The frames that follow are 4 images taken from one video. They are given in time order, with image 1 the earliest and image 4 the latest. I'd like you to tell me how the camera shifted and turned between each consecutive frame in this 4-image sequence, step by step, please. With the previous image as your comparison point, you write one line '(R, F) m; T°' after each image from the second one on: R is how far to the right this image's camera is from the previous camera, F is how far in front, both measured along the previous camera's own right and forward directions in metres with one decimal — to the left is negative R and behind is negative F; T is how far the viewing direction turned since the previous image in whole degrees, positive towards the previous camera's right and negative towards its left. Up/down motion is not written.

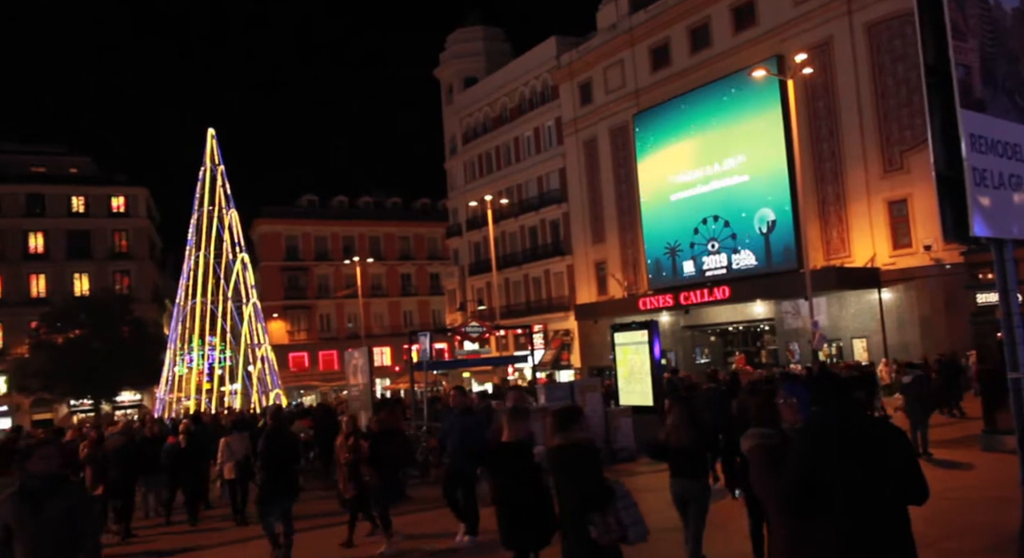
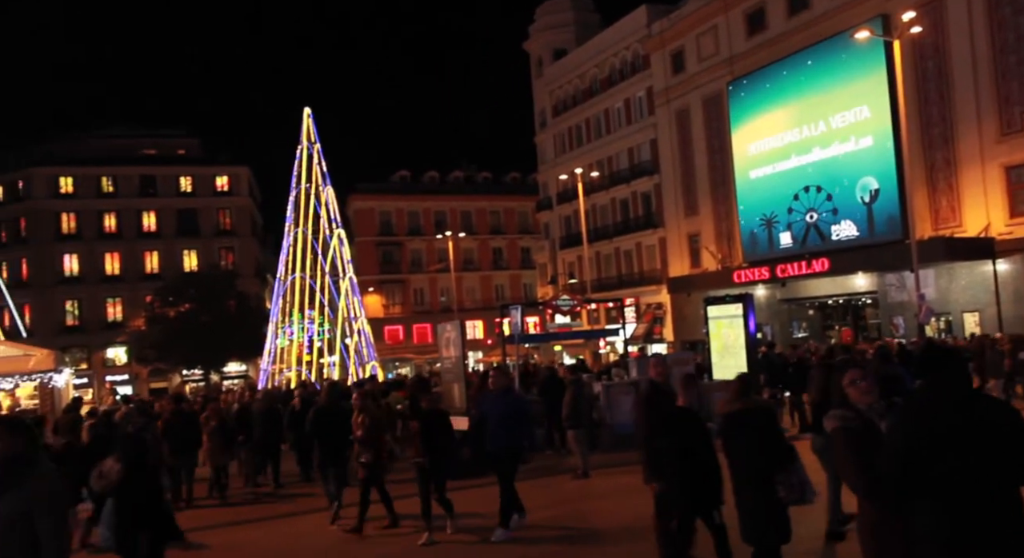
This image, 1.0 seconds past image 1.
(0.0, +0.4) m; -4°
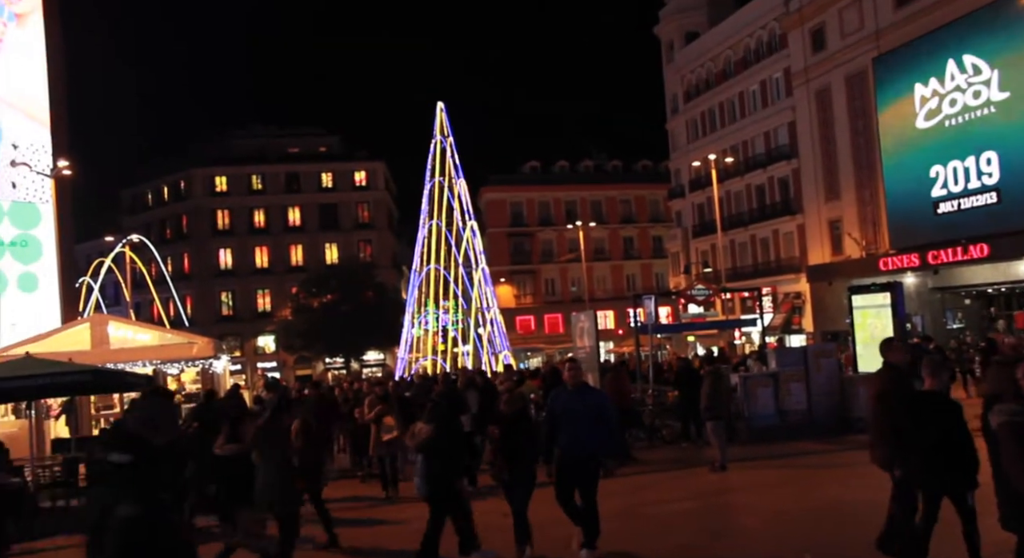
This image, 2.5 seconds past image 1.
(0.0, +0.9) m; -6°
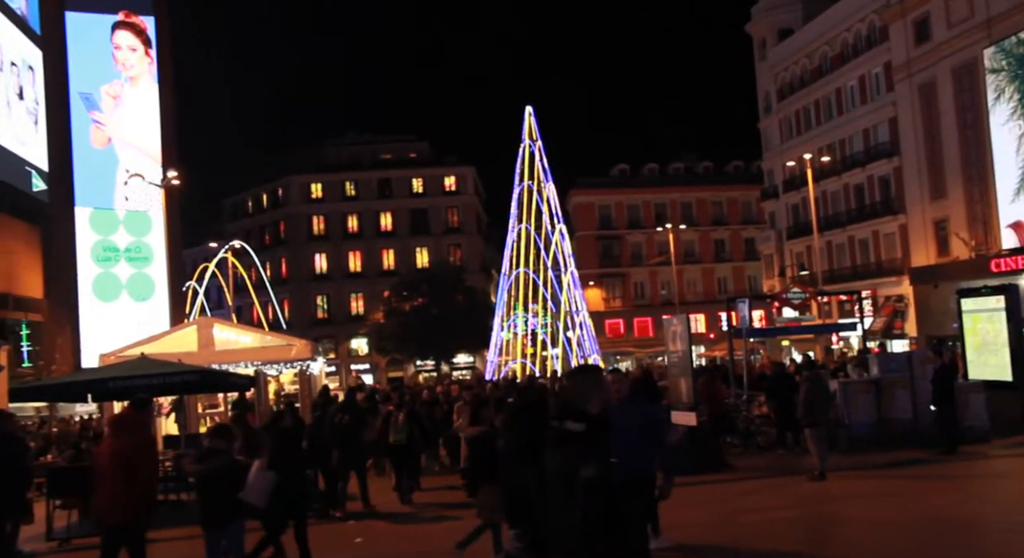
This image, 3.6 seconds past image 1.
(0.0, +0.9) m; -4°
